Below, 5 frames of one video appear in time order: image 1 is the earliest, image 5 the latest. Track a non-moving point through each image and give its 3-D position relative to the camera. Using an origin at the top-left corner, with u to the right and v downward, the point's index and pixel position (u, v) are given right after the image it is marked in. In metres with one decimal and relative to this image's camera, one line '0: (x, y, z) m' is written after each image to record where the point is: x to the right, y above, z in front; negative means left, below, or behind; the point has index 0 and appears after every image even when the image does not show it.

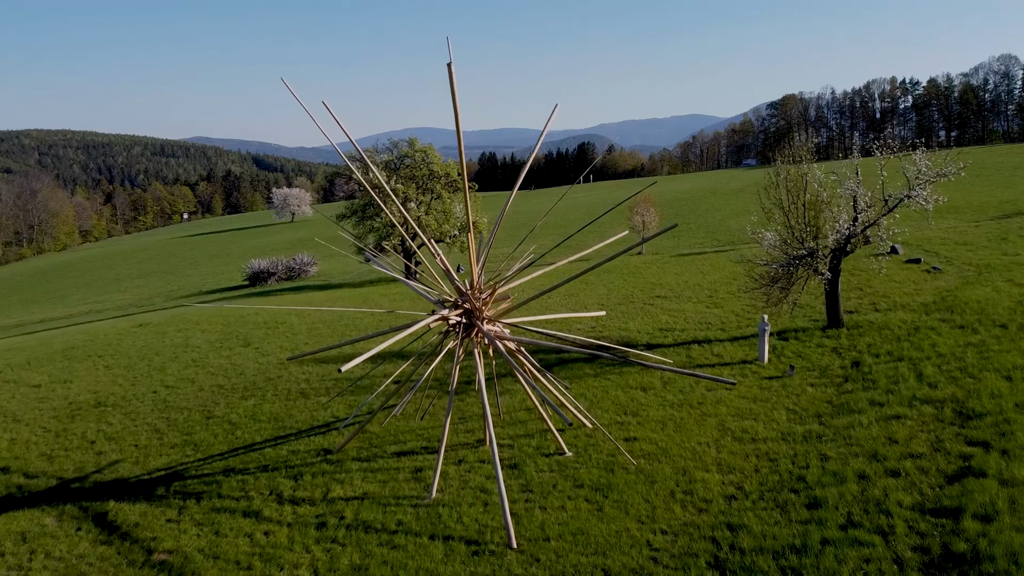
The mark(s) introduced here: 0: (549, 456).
0: (+0.6, -2.8, +9.1) m
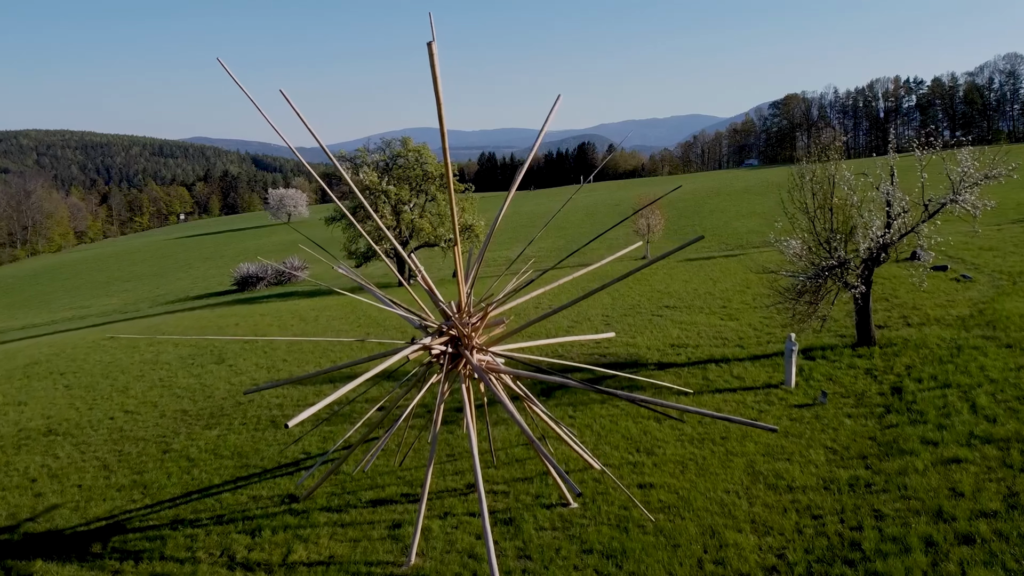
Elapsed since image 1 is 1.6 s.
0: (+0.5, -3.1, +7.8) m
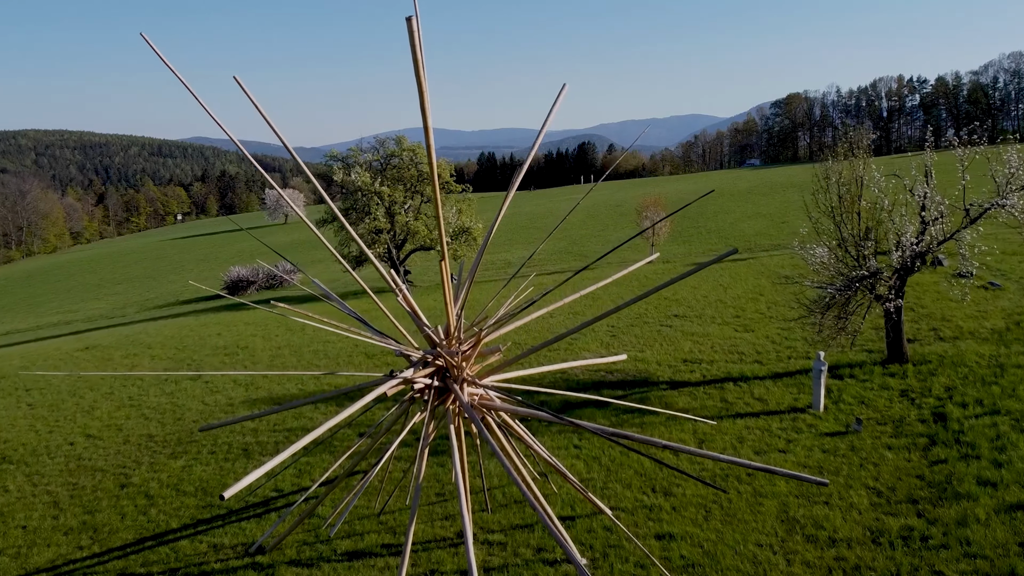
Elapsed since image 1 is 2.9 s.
0: (+0.5, -3.4, +6.7) m
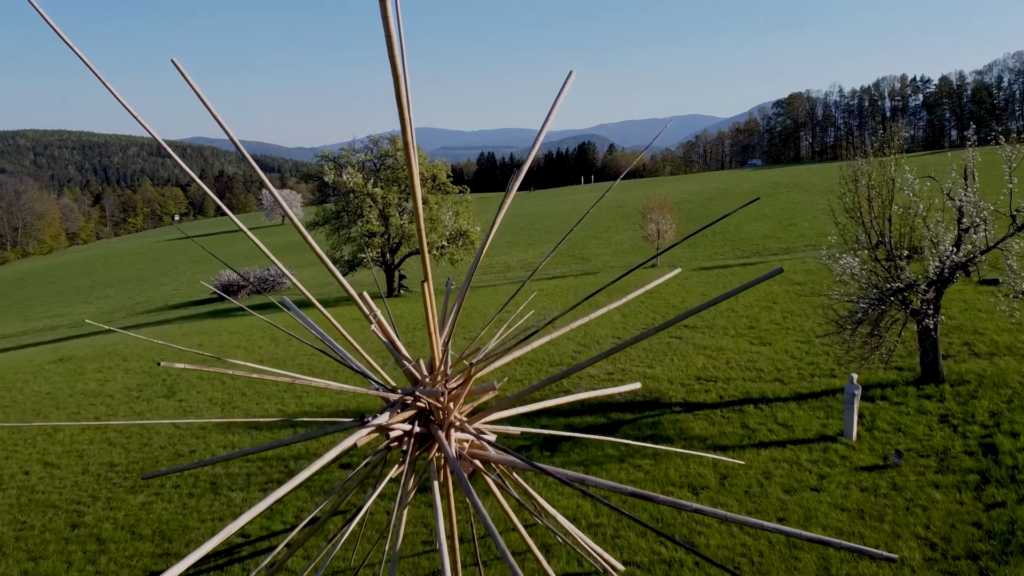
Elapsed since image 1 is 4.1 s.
0: (+0.5, -3.6, +5.7) m
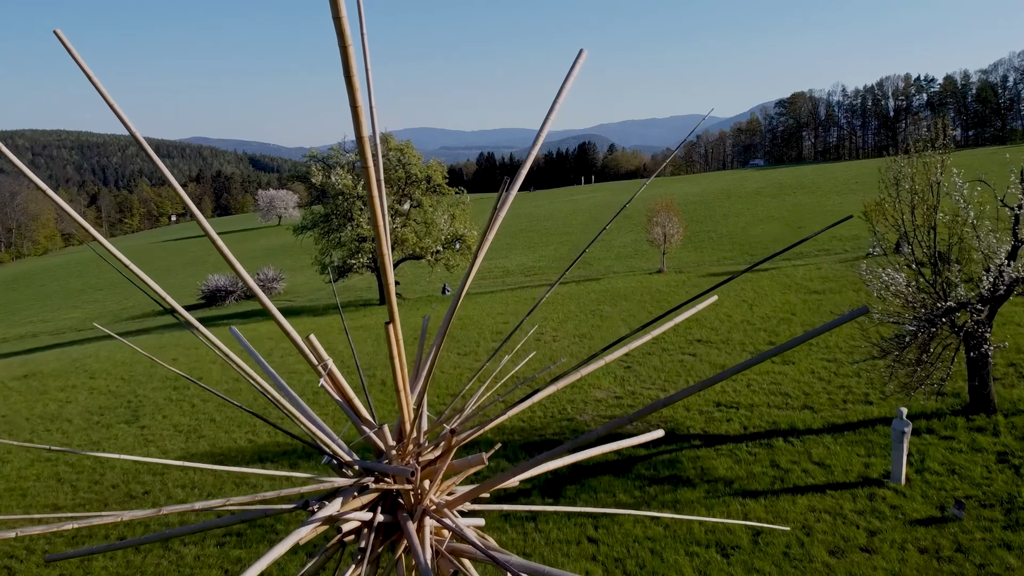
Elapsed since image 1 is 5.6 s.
0: (+0.5, -3.9, +4.5) m
